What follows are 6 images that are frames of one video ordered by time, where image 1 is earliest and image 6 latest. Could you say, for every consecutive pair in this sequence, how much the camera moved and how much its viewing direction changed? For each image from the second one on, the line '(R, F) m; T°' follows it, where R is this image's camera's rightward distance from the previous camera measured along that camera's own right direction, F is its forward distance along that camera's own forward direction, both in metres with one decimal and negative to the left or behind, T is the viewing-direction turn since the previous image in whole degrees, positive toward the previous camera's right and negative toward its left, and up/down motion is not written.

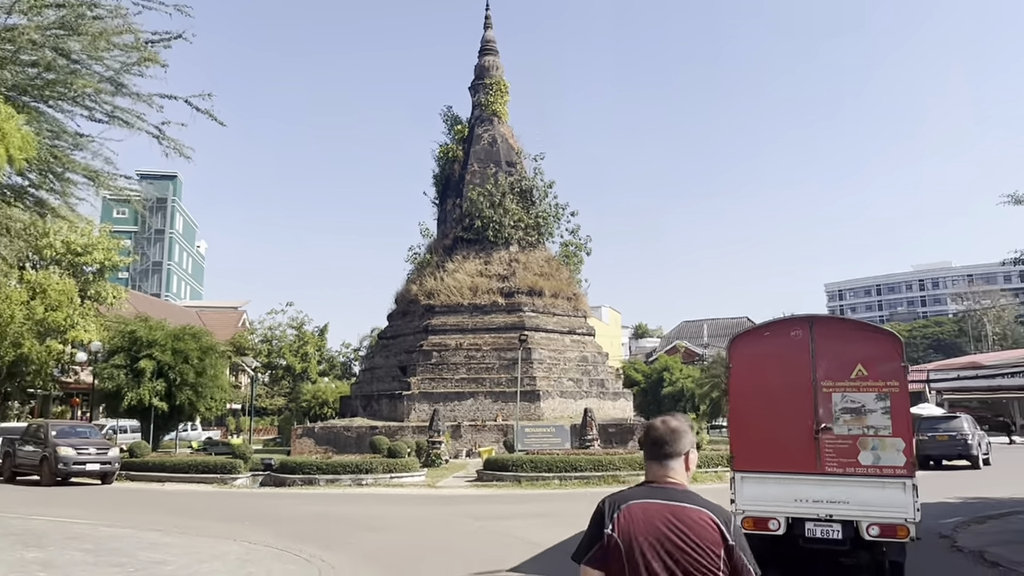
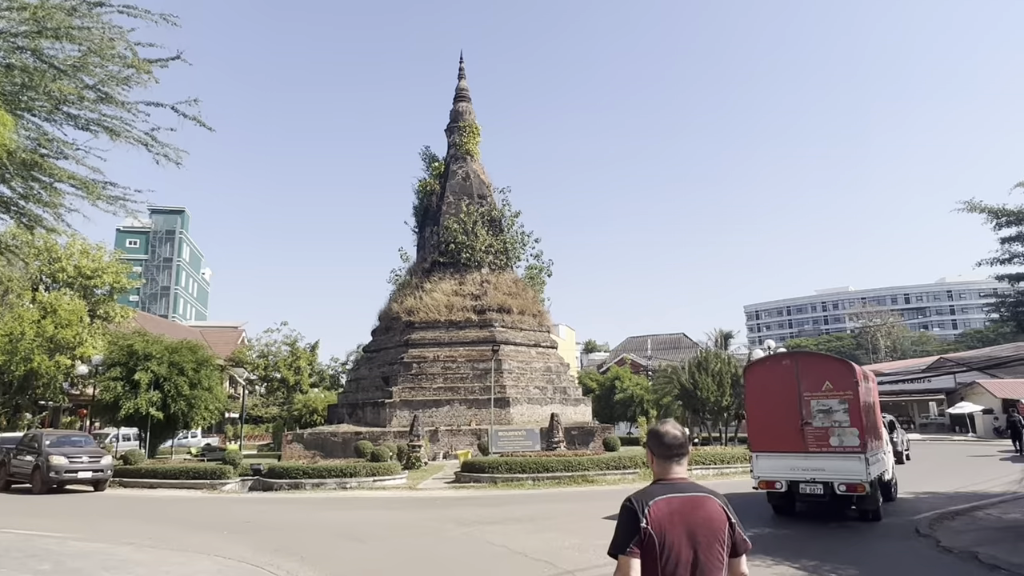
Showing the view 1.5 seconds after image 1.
(+0.7, -2.3) m; +1°
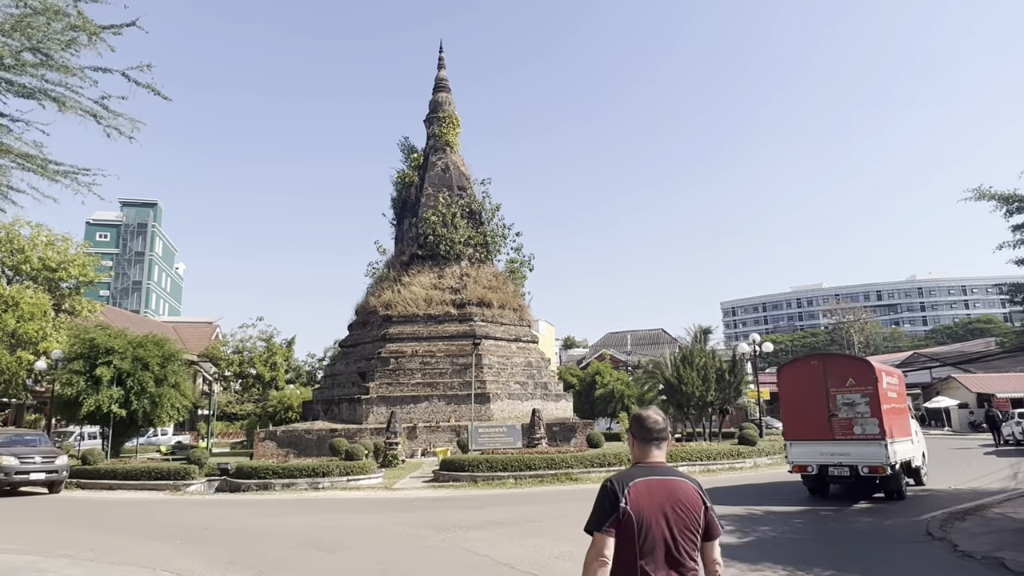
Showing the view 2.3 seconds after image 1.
(0.0, +0.5) m; +2°
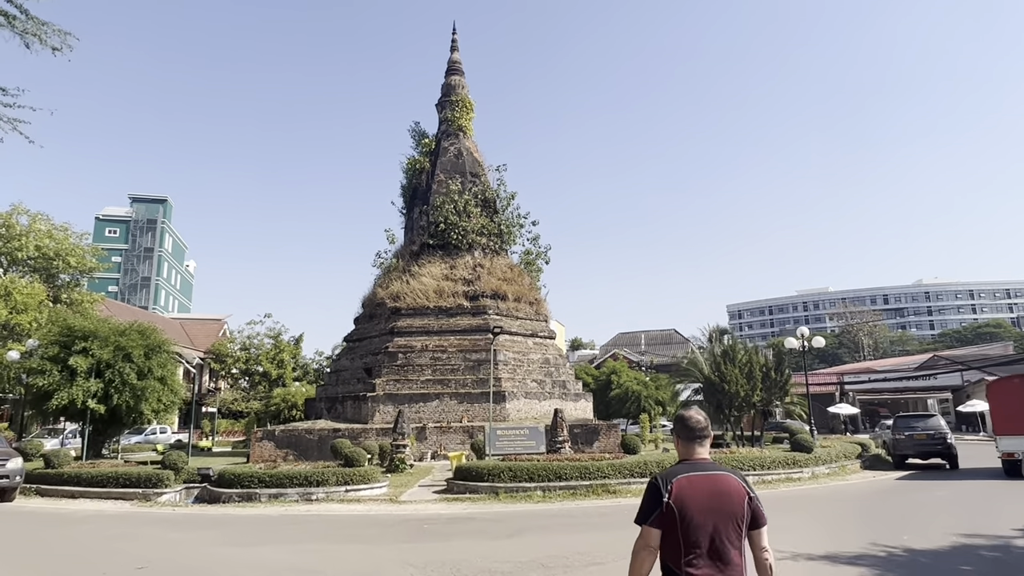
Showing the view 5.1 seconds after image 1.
(-0.3, +1.6) m; -1°
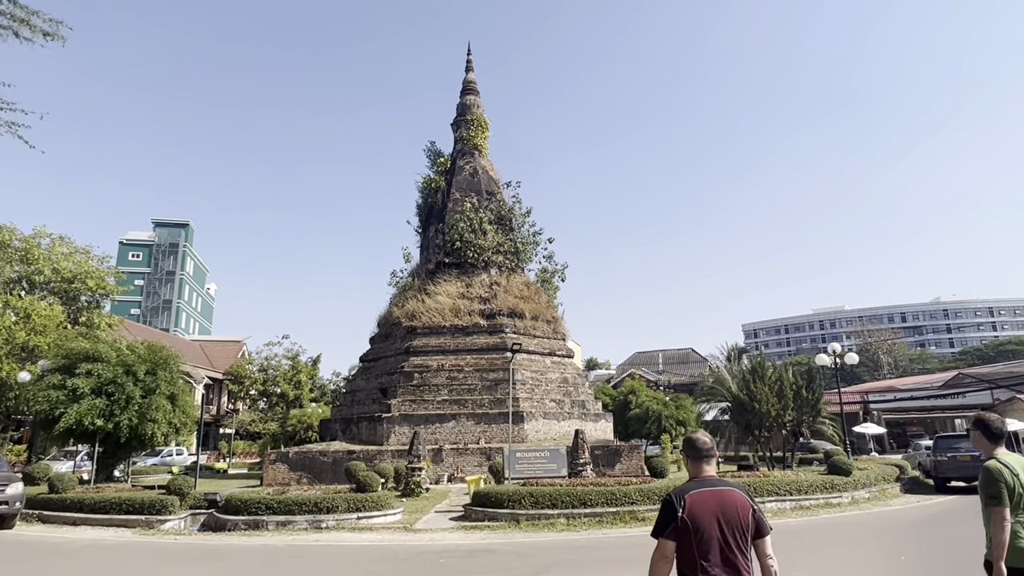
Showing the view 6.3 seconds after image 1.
(0.0, +0.4) m; -1°
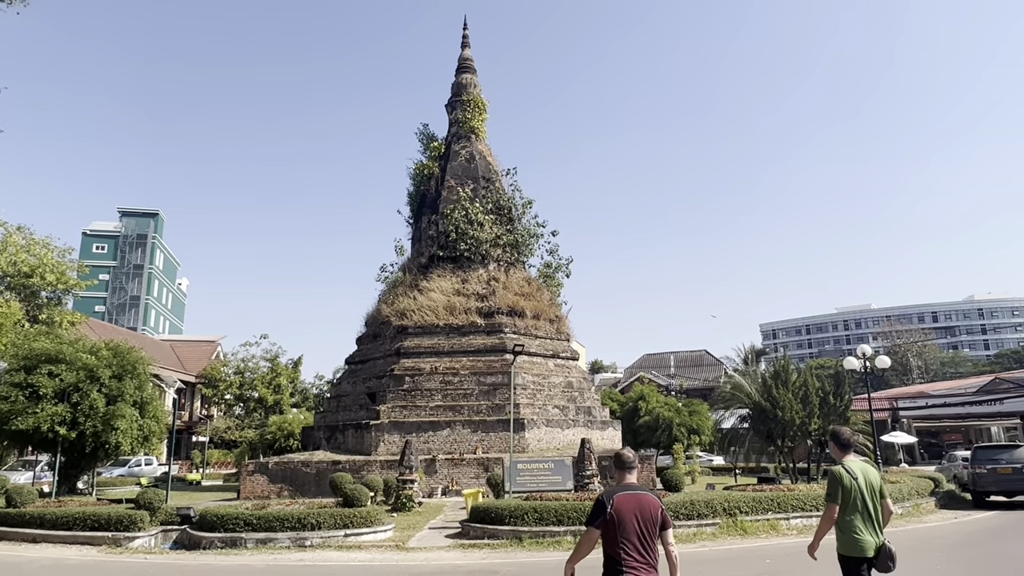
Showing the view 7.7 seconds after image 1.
(-0.1, +0.9) m; +1°
